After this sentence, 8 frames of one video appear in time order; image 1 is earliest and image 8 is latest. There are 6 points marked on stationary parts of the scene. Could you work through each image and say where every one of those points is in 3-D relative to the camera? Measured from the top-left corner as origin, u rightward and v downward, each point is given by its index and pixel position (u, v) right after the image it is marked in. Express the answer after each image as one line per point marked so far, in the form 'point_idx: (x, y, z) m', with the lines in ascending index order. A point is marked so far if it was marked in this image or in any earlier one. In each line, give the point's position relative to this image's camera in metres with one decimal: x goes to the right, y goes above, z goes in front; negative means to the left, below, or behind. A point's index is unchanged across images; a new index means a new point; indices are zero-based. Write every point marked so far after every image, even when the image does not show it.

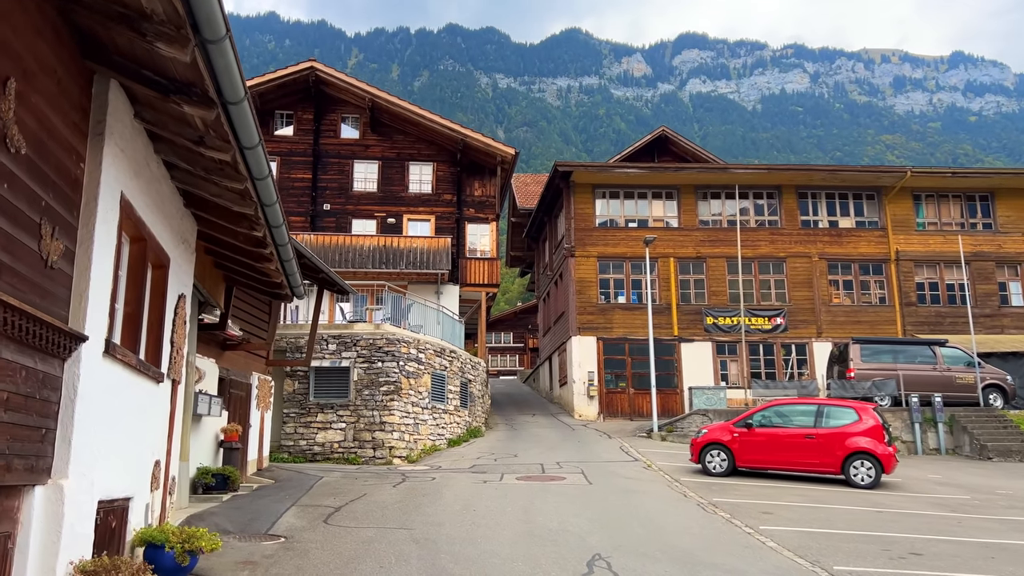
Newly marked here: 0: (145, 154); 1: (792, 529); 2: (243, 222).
0: (-2.9, +1.1, +6.4) m
1: (+3.4, -2.9, +9.8) m
2: (-2.6, +0.7, +8.0) m
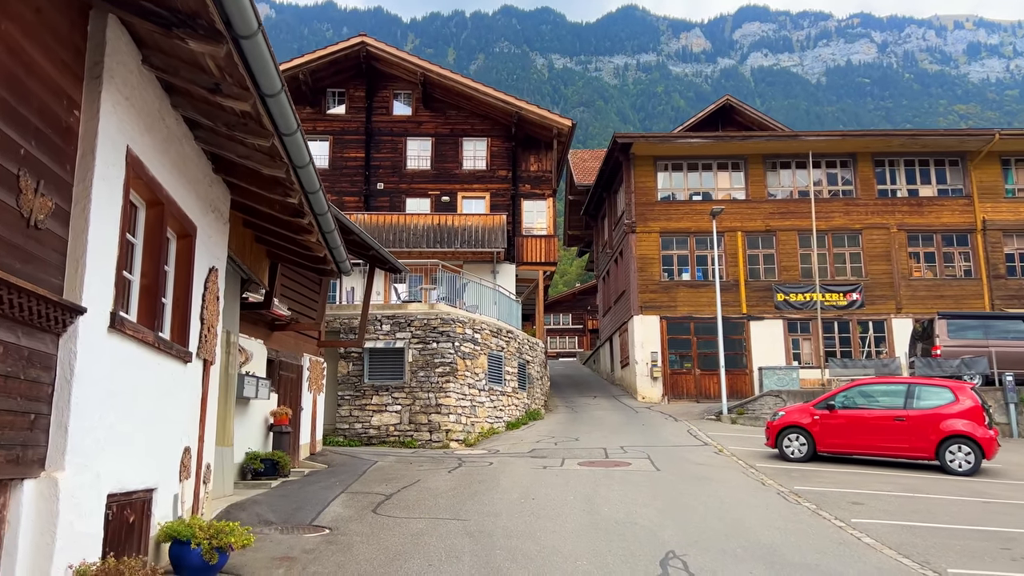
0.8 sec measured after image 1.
0: (-2.5, +1.3, +5.7) m
1: (+4.1, -2.5, +8.8) m
2: (-2.1, +0.9, +7.4) m
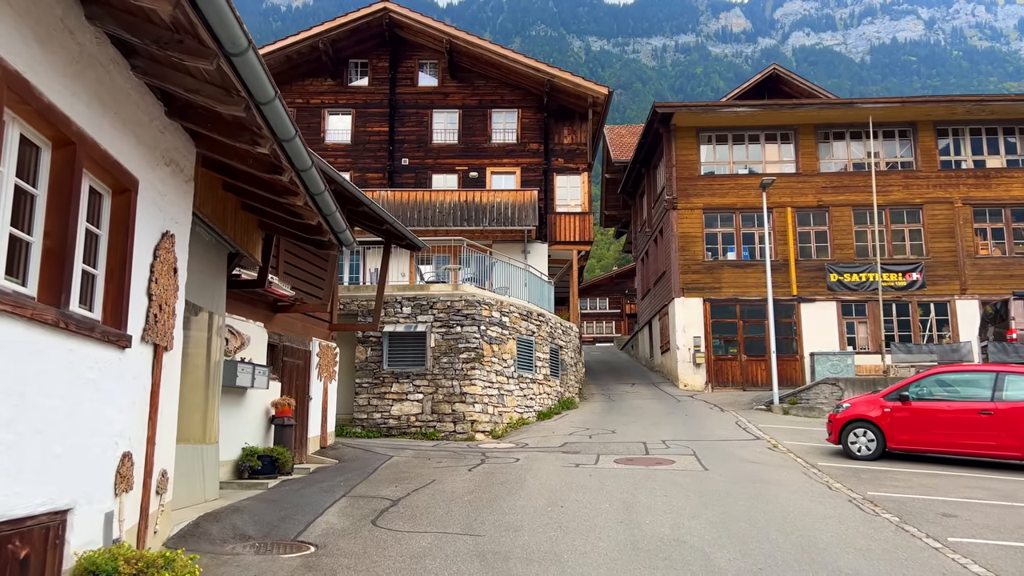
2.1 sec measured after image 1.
0: (-2.4, +1.5, +4.4) m
1: (+4.3, -2.3, +7.2) m
2: (-2.0, +1.1, +6.0) m
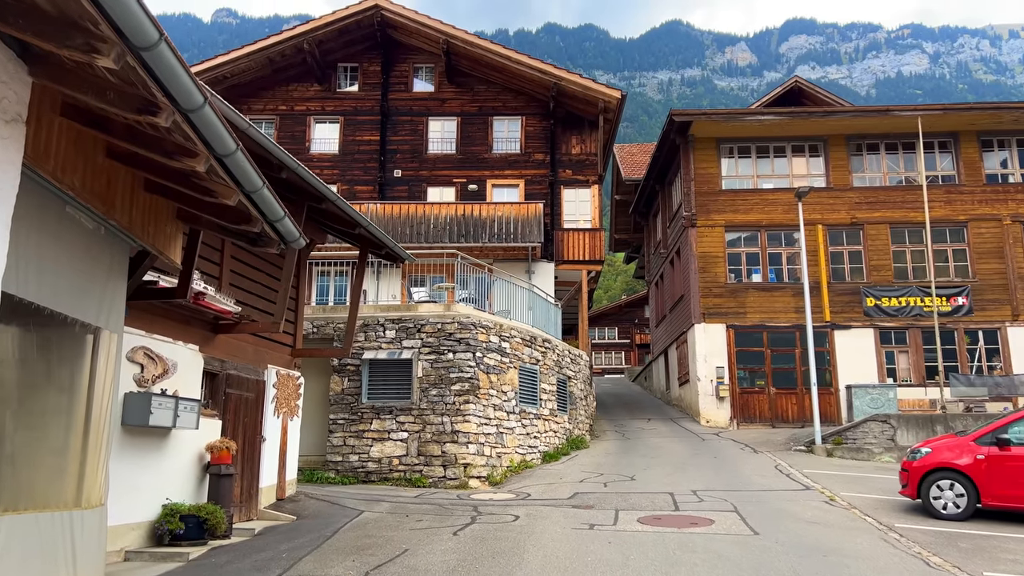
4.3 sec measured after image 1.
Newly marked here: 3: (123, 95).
0: (-2.5, +1.6, +2.2) m
1: (+4.2, -2.3, +4.9) m
2: (-2.1, +1.2, +3.8) m
3: (-2.1, +1.1, +4.5) m
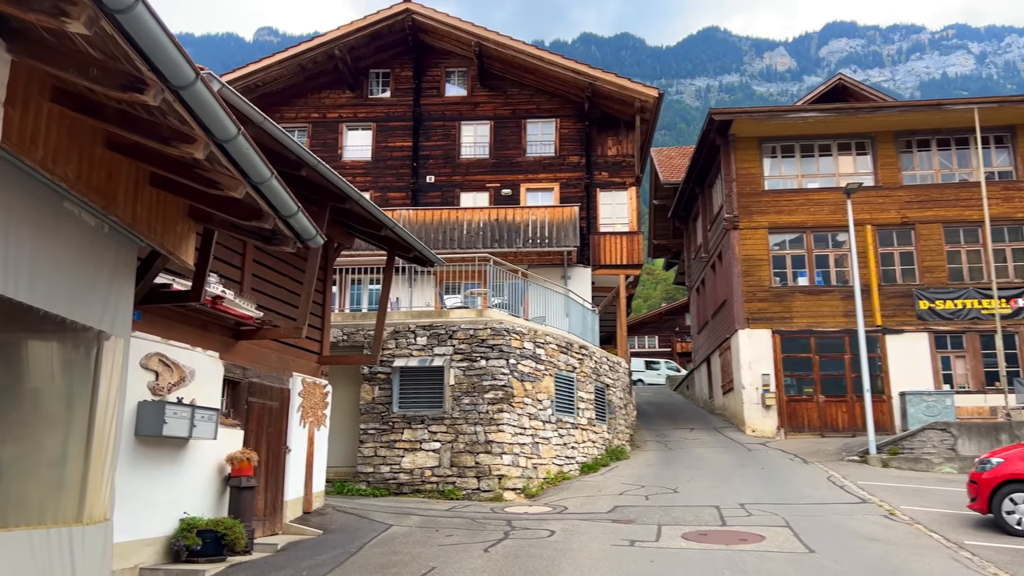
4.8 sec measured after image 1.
0: (-2.5, +1.6, +1.8) m
1: (+4.4, -2.2, +4.1) m
2: (-2.0, +1.2, +3.4) m
3: (-2.0, +1.1, +4.1) m
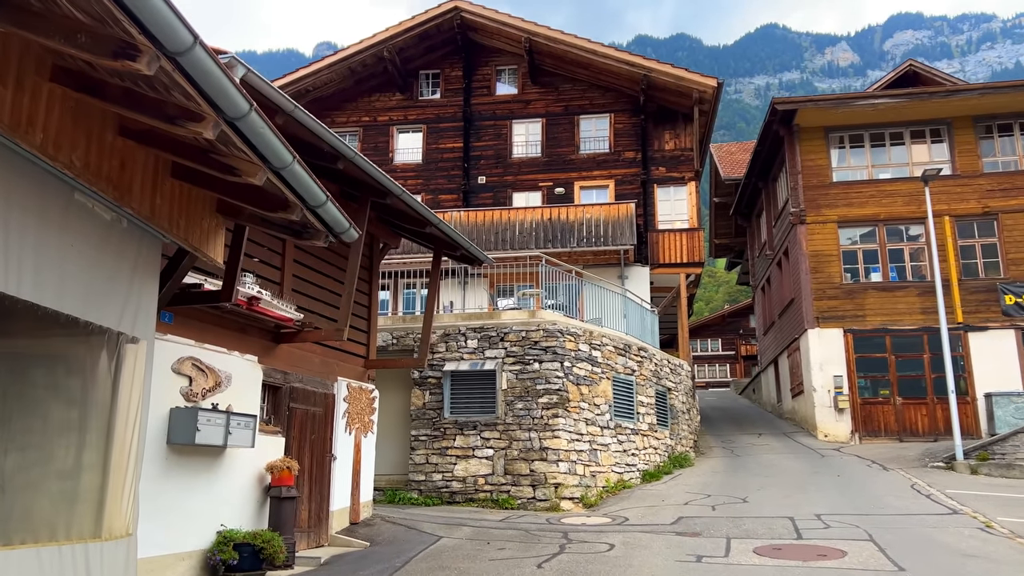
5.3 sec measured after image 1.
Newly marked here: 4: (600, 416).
0: (-2.5, +1.7, +1.5) m
1: (+4.6, -2.0, +3.2) m
2: (-1.9, +1.3, +3.0) m
3: (-1.9, +1.1, +3.7) m
4: (+1.5, -2.1, +13.5) m
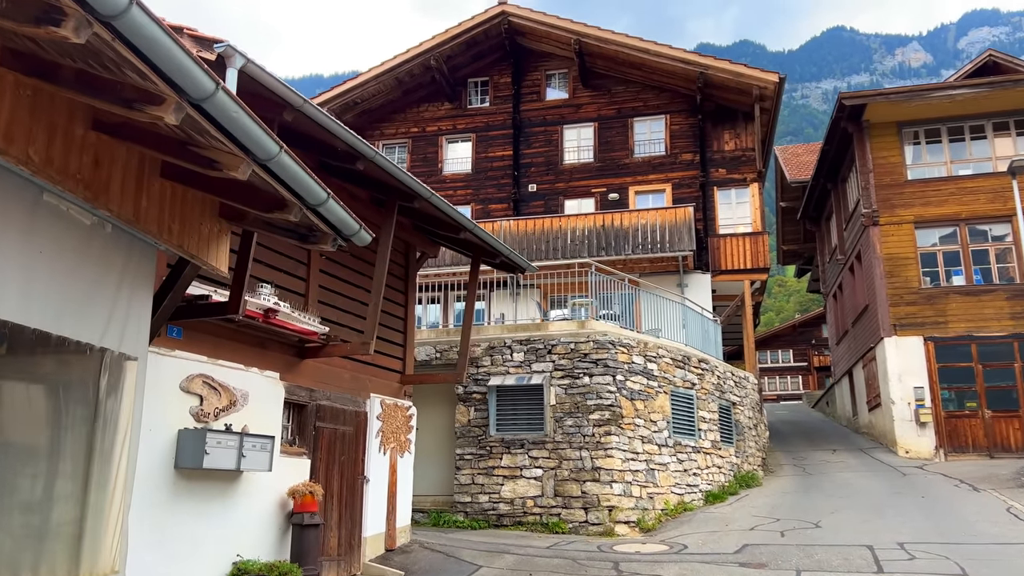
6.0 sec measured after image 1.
0: (-2.7, +1.7, +1.0) m
1: (+4.6, -1.9, +2.1) m
2: (-2.0, +1.3, +2.5) m
3: (-1.9, +1.1, +3.1) m
4: (+2.3, -2.2, +12.6) m
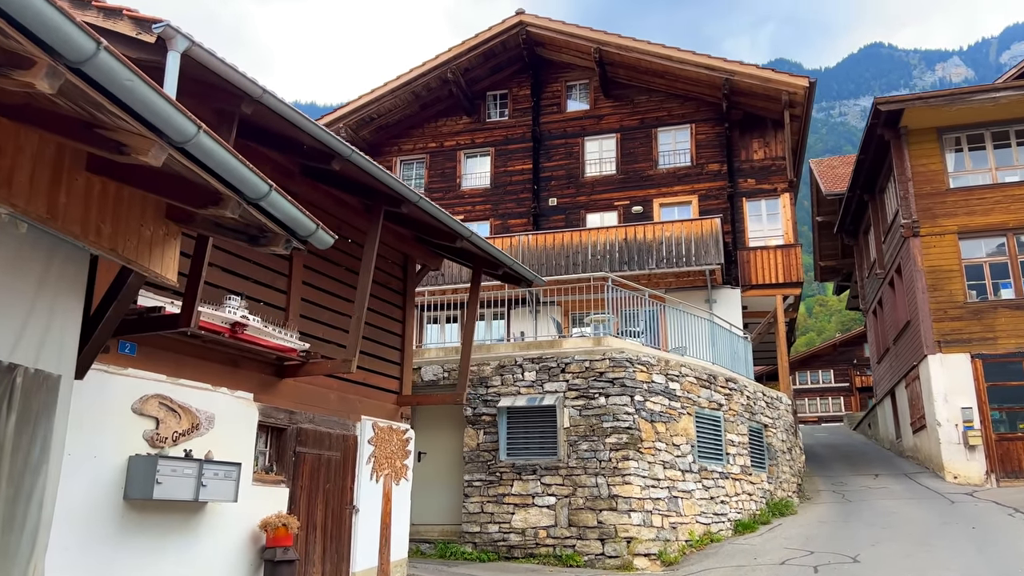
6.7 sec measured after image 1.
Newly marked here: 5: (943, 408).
0: (-3.1, +1.7, +0.5) m
1: (+4.3, -1.8, +1.2) m
2: (-2.2, +1.3, +1.9) m
3: (-2.2, +1.1, +2.5) m
4: (+2.4, -2.4, +11.7) m
5: (+9.3, -2.6, +17.5) m
